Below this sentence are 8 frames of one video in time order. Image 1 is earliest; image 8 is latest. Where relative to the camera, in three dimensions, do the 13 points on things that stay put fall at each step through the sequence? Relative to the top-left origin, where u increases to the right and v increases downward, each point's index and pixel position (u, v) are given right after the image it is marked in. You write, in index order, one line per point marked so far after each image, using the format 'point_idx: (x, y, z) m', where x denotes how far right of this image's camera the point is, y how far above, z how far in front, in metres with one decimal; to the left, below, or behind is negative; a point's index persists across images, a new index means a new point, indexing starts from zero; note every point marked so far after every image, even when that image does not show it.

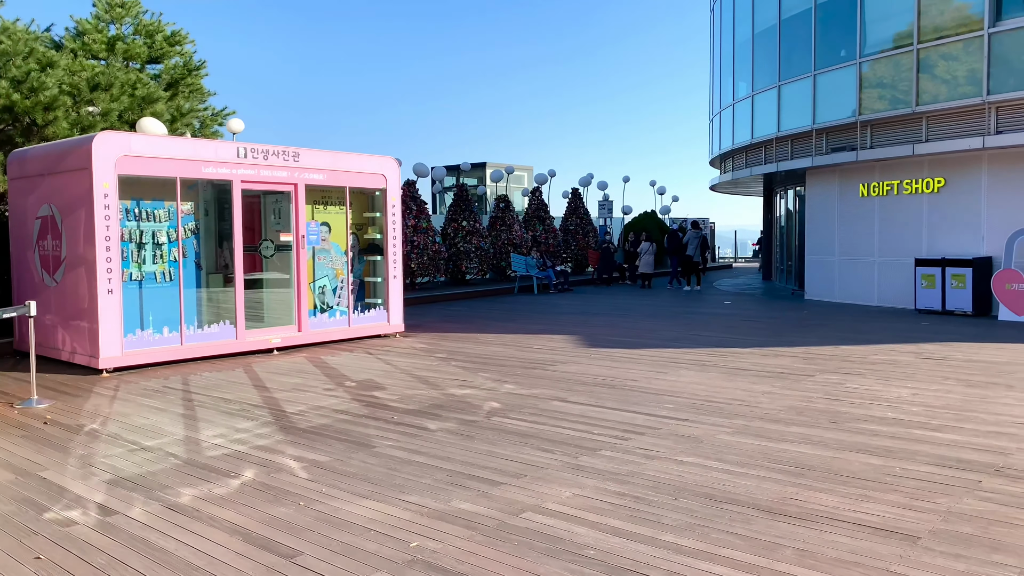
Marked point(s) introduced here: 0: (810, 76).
0: (+5.7, +4.1, +15.5) m
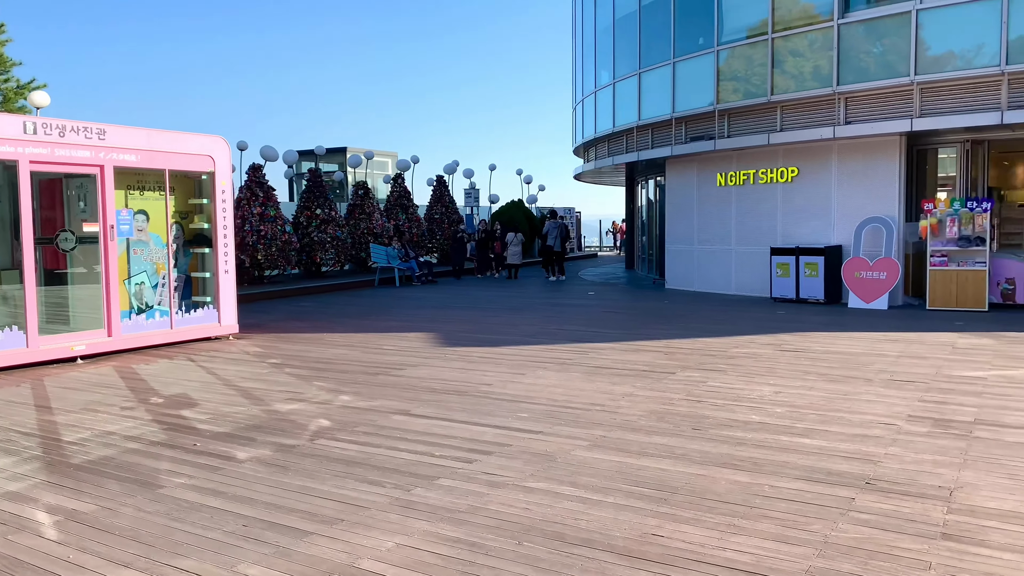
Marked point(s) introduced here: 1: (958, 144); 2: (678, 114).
0: (+3.0, +4.3, +15.3) m
1: (+7.1, +2.3, +12.7) m
2: (+3.1, +3.3, +15.1) m
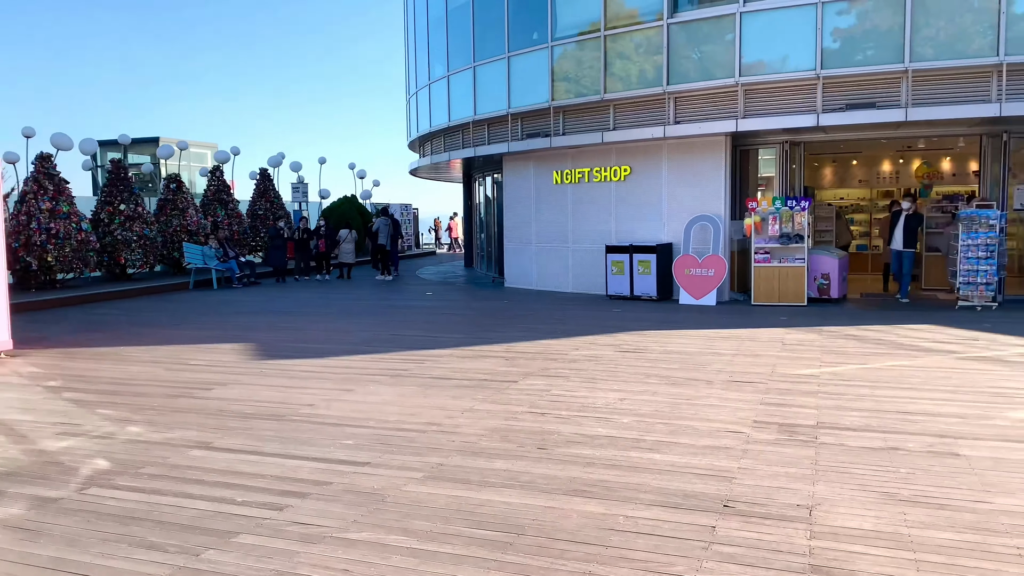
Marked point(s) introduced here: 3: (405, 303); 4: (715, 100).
0: (-0.1, +4.3, +15.0) m
1: (+4.4, +2.3, +13.3) m
2: (0.0, +3.3, +14.8) m
3: (-1.8, -0.3, +13.3) m
4: (+3.1, +2.9, +12.5) m
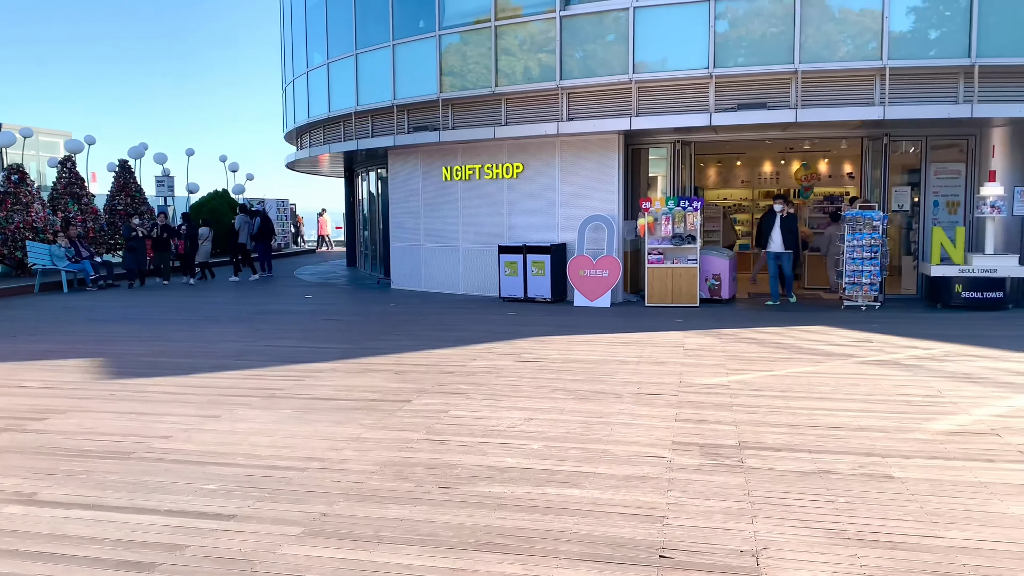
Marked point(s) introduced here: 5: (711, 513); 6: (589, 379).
0: (-2.2, +4.3, +14.2) m
1: (+2.6, +2.3, +13.1) m
2: (-2.0, +3.3, +14.0) m
3: (-3.5, -0.3, +12.3) m
4: (+1.4, +2.9, +12.2) m
5: (+0.9, -1.0, +3.7) m
6: (+0.6, -0.8, +6.7) m
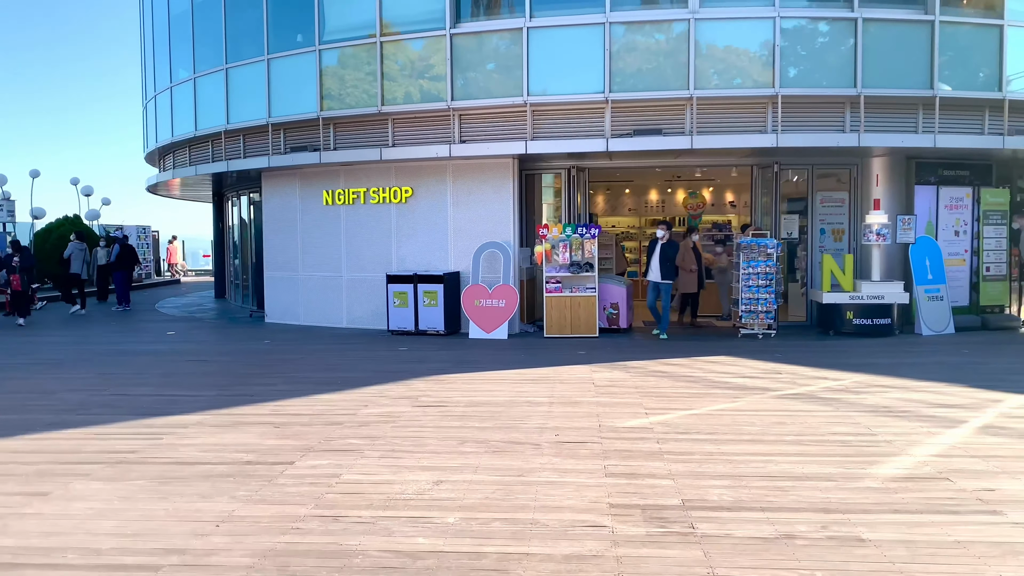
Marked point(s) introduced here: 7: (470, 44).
0: (-4.1, +3.7, +13.1) m
1: (+0.8, +1.9, +12.7) m
2: (-3.8, +2.7, +12.9) m
3: (-5.1, -0.8, +10.9) m
4: (-0.2, +2.5, +11.6) m
5: (+0.6, -1.2, +3.1) m
6: (-0.1, -1.0, +6.0) m
7: (-0.6, +3.5, +11.5) m
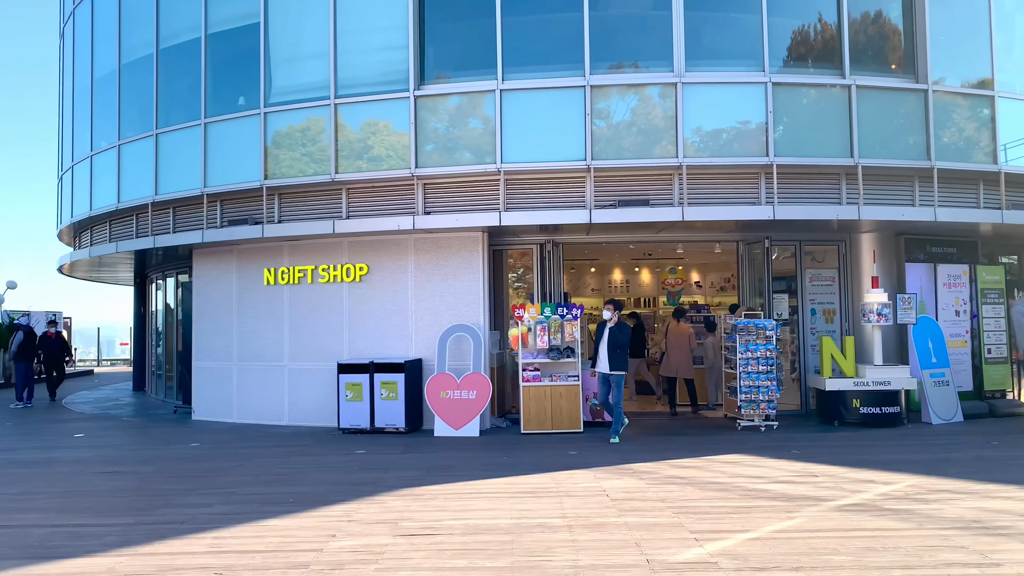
0: (-4.6, +2.4, +11.8) m
1: (+0.3, +0.6, +11.6) m
2: (-4.3, +1.4, +11.5) m
3: (-5.3, -1.9, +9.0) m
4: (-0.6, +1.3, +10.5) m
5: (+1.0, -1.4, +1.7) m
6: (0.0, -1.6, +4.6) m
7: (-1.0, +2.4, +10.5) m
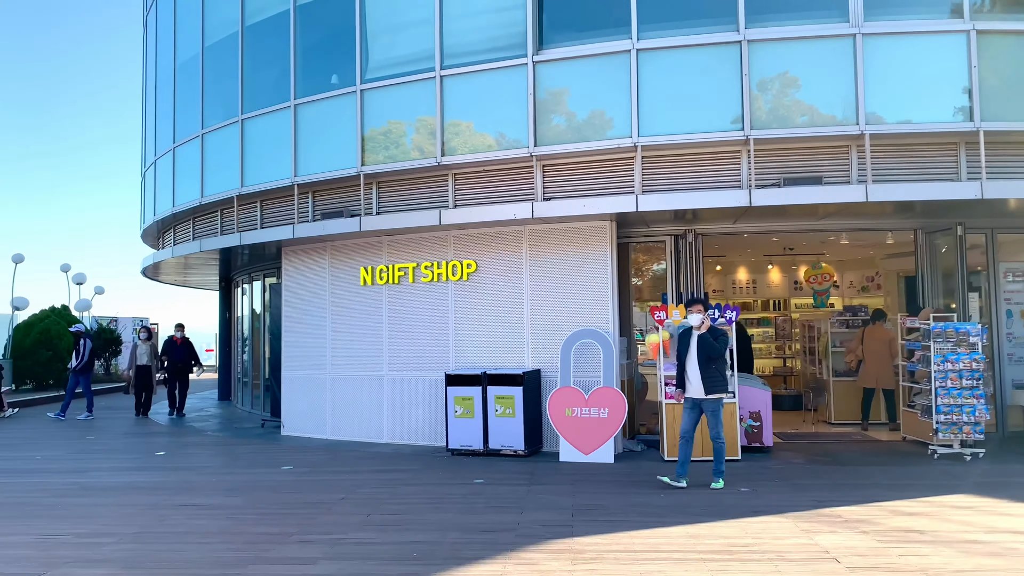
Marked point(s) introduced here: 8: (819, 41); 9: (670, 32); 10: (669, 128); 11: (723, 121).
0: (-2.9, +2.4, +10.6) m
1: (+1.9, +0.6, +9.9) m
2: (-2.7, +1.4, +10.3) m
3: (-3.9, -1.9, +7.9) m
4: (+0.9, +1.3, +8.9) m
5: (+1.7, -1.4, 0.0) m
6: (+1.0, -1.5, +2.9) m
7: (+0.5, +2.4, +8.9) m
8: (+3.2, +2.6, +8.3) m
9: (+1.7, +2.8, +8.7) m
10: (+1.6, +1.7, +8.6) m
11: (+2.2, +1.8, +8.4) m
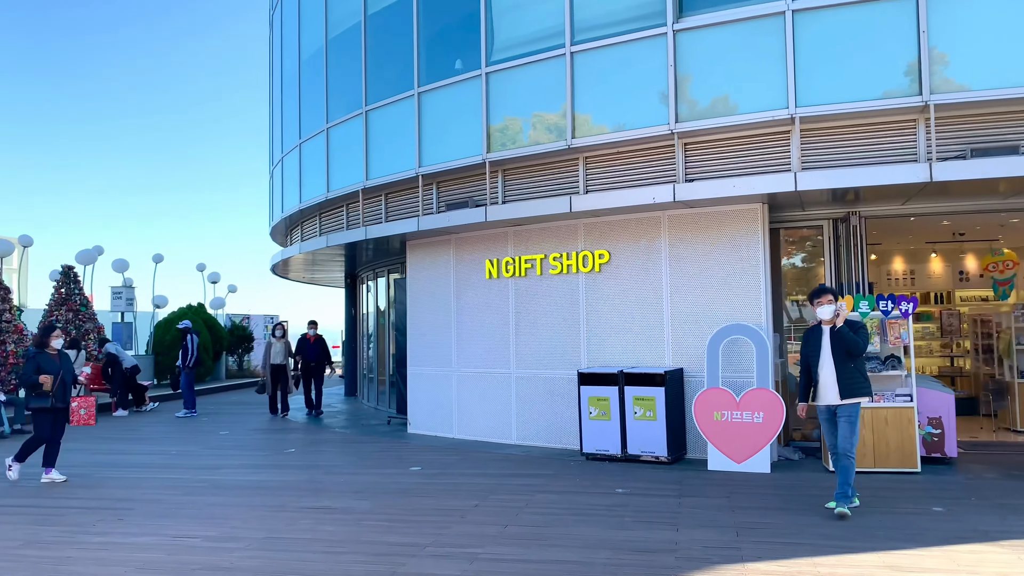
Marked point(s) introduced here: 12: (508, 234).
0: (-1.3, +2.5, +10.2) m
1: (+3.5, +0.7, +8.9) m
2: (-1.1, +1.5, +9.9) m
3: (-2.6, -1.8, +7.7) m
4: (+2.3, +1.4, +8.1) m
5: (+1.9, -1.3, -0.9) m
6: (+1.6, -1.4, +2.1) m
7: (+1.9, +2.5, +8.1) m
8: (+4.5, +2.7, +7.2) m
9: (+3.1, +2.9, +7.7) m
10: (+3.0, +1.8, +7.6) m
11: (+3.5, +1.9, +7.4) m
12: (0.0, +0.6, +9.7) m
